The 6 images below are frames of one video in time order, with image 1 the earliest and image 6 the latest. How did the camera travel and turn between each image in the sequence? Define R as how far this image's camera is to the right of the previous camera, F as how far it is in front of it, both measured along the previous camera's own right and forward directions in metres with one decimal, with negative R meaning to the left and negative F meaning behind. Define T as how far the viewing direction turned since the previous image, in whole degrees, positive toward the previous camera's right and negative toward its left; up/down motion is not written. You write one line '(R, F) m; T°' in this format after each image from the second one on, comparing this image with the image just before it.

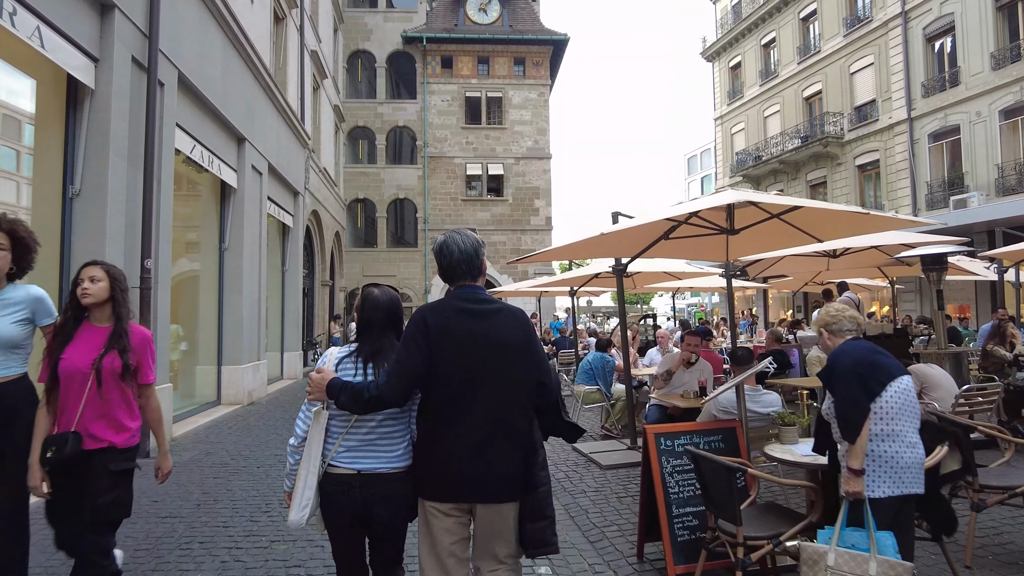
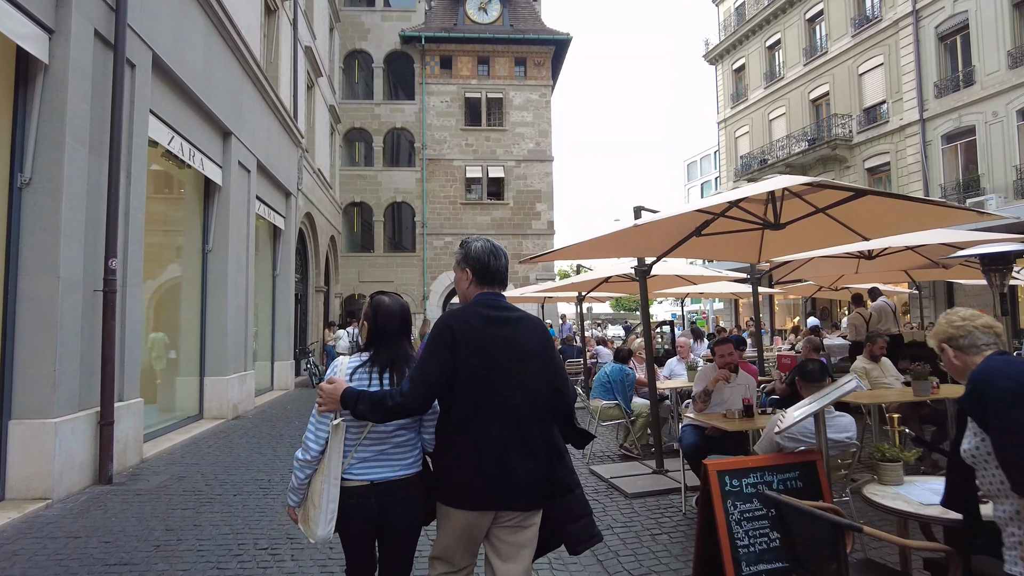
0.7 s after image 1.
(-0.1, +0.8) m; 0°
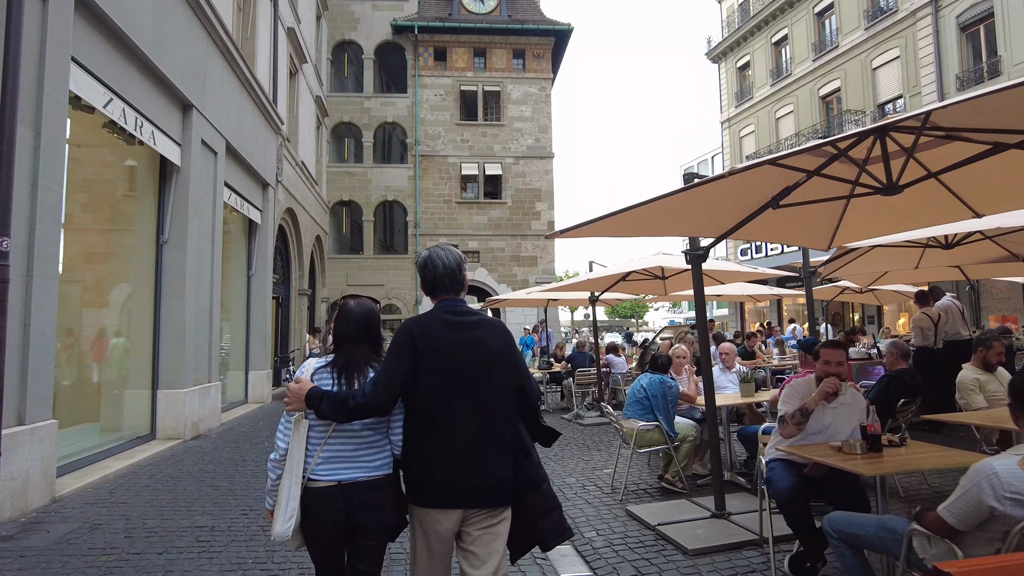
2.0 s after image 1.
(-0.2, +1.4) m; +1°
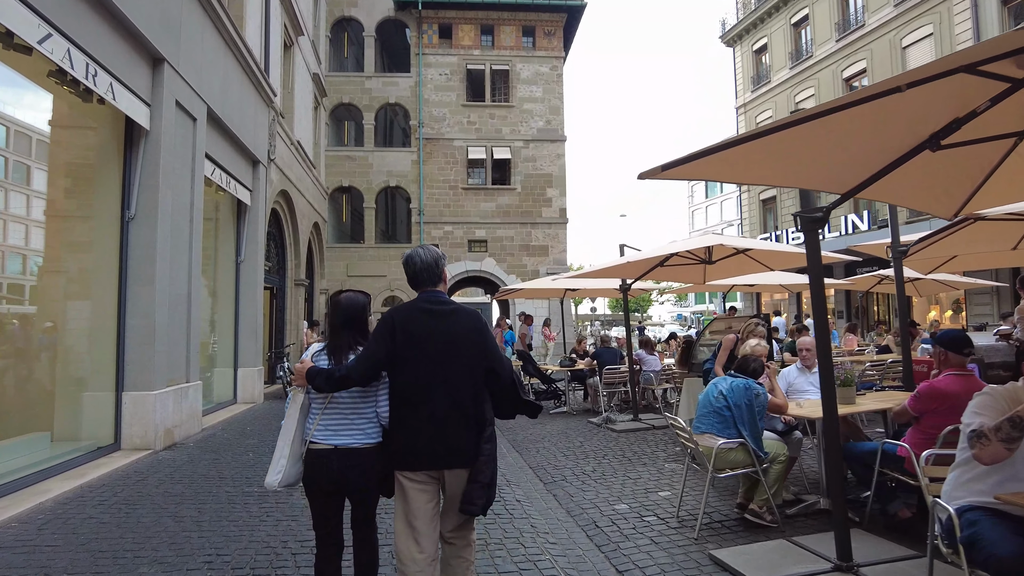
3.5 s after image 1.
(-0.3, +1.3) m; 0°
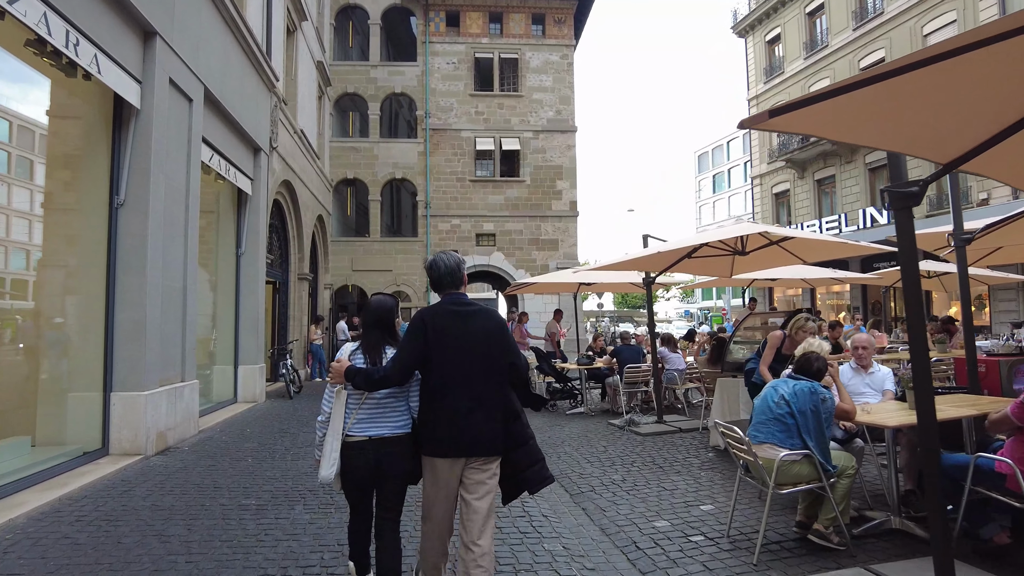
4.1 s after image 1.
(-0.2, +0.6) m; 0°
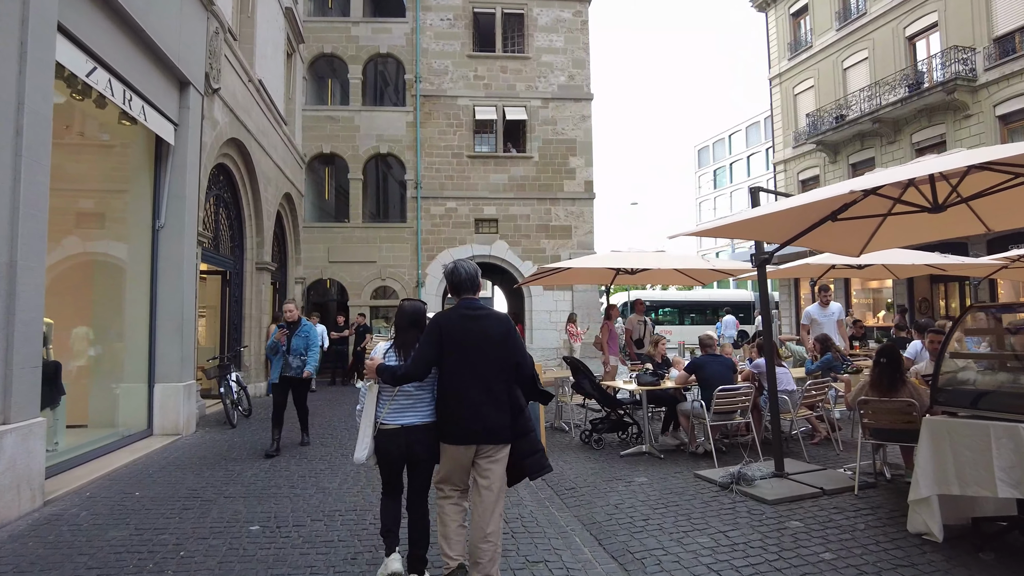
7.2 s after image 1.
(-0.4, +3.2) m; +1°
